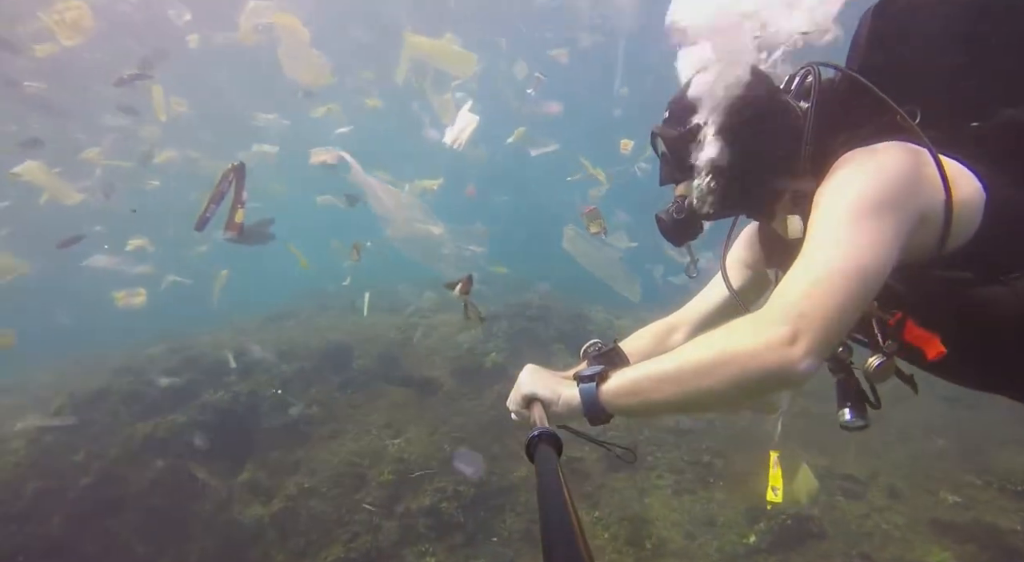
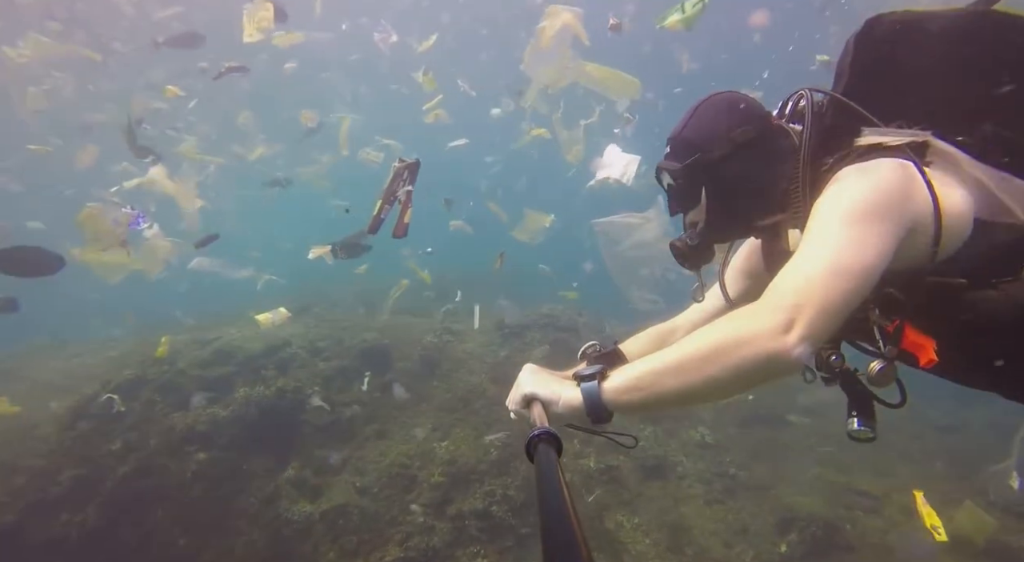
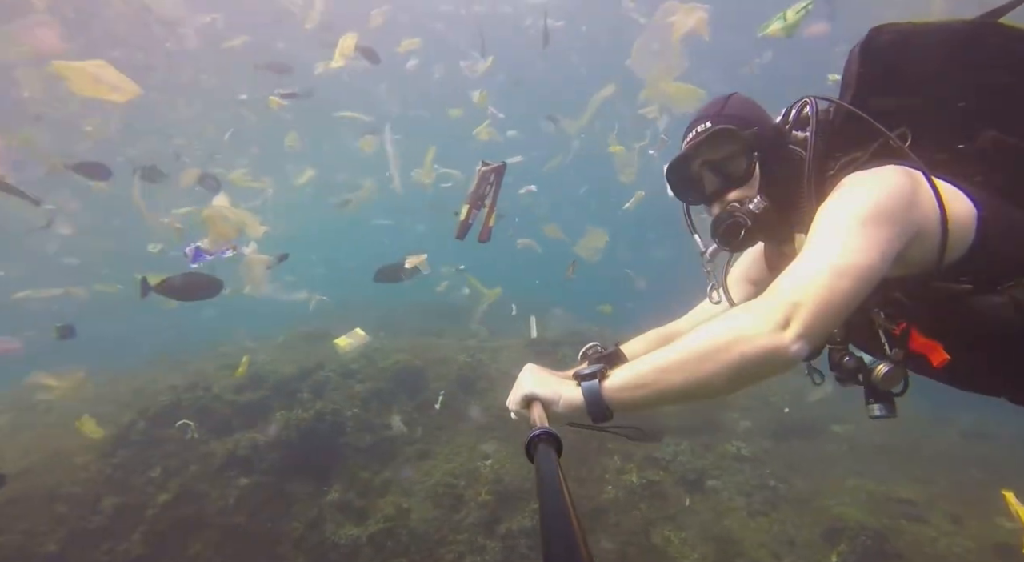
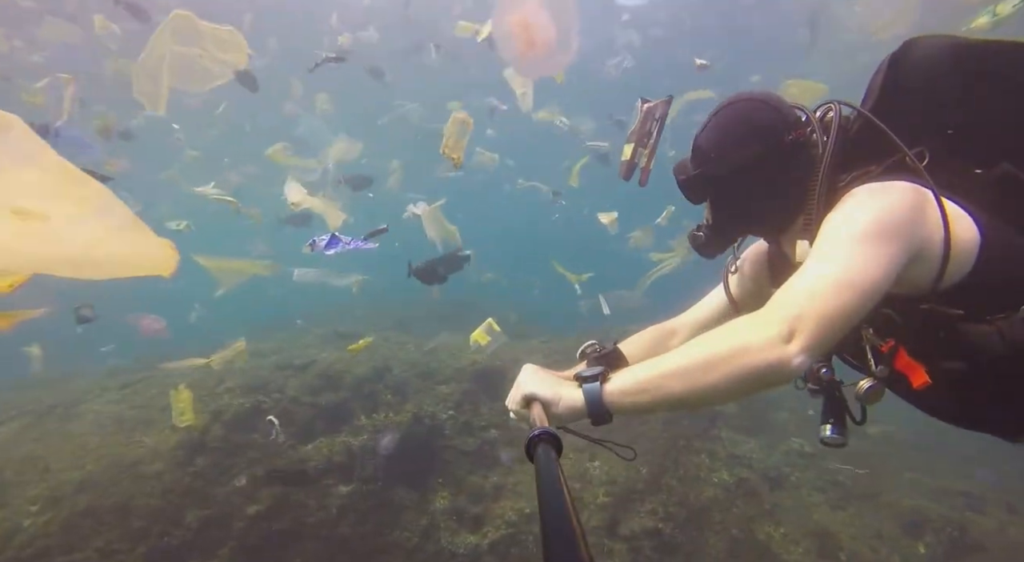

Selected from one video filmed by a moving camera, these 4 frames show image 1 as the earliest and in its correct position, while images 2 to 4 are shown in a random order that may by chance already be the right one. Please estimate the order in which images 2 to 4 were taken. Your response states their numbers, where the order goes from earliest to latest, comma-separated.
2, 3, 4
